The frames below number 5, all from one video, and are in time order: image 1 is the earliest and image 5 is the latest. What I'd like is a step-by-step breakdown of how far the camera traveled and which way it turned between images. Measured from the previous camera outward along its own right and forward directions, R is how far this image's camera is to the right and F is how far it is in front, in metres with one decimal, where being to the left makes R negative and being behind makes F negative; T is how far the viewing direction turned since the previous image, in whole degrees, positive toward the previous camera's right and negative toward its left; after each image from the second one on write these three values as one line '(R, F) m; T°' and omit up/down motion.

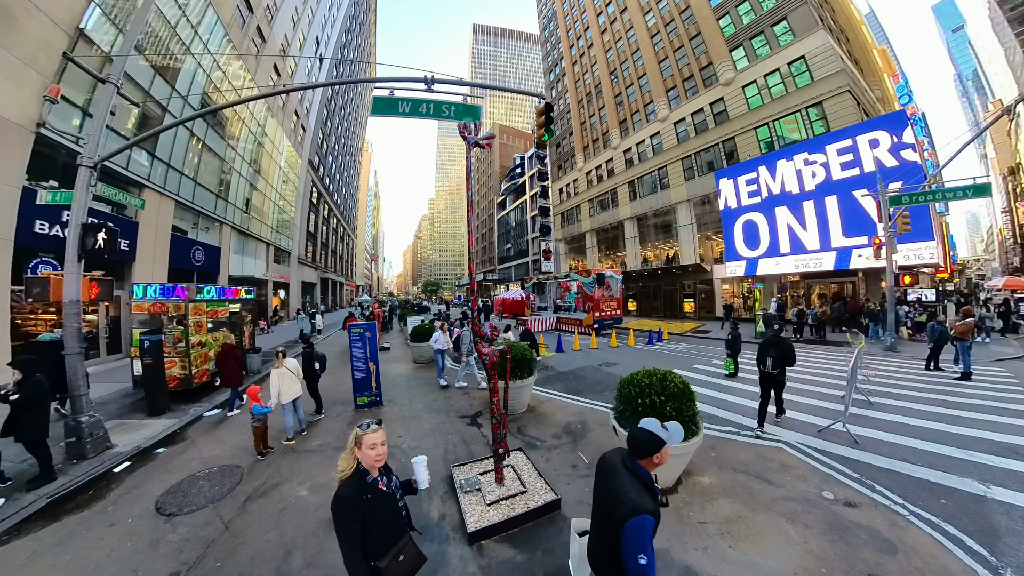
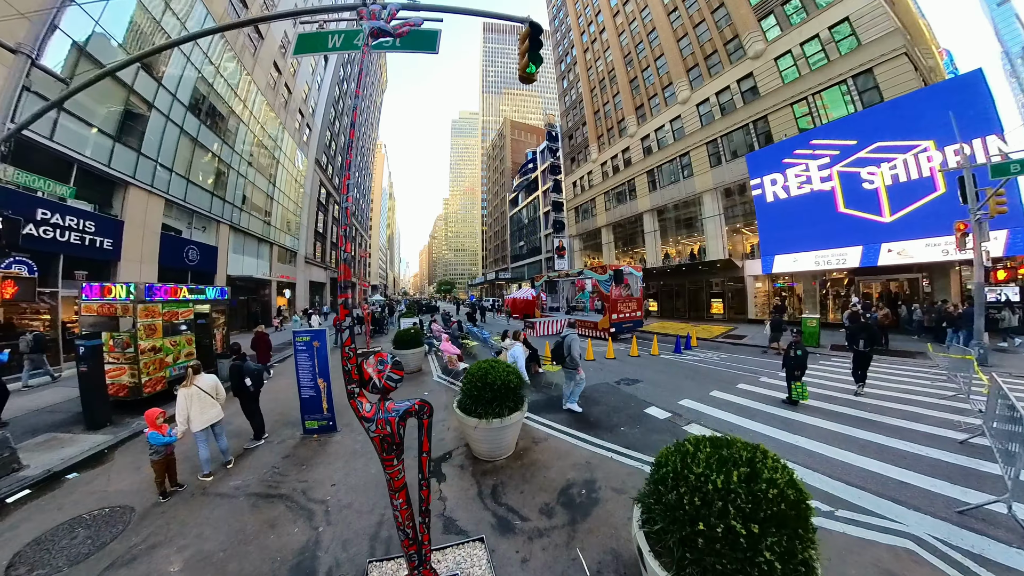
(+0.5, +1.6) m; -3°
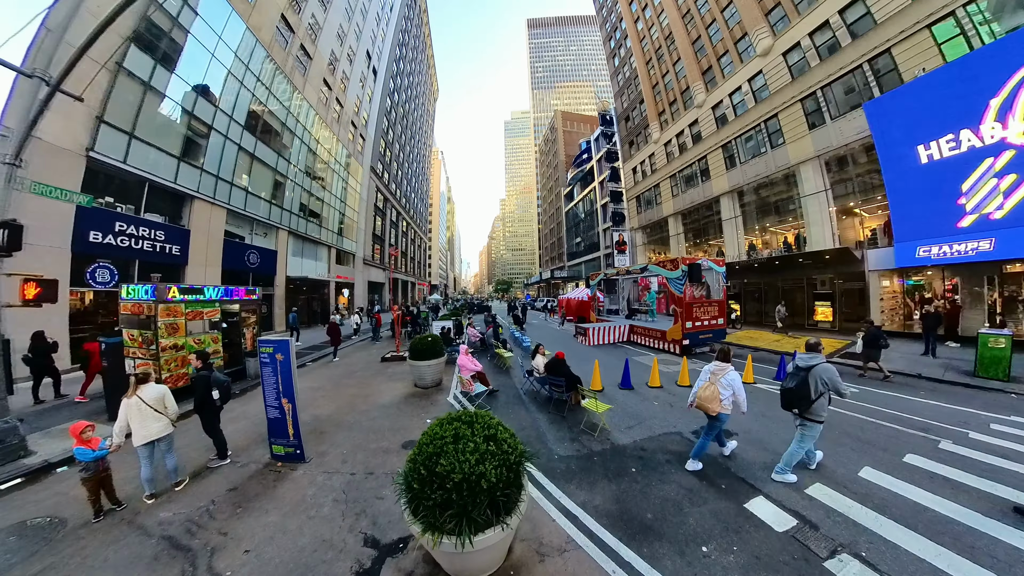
(+0.5, +1.9) m; -10°
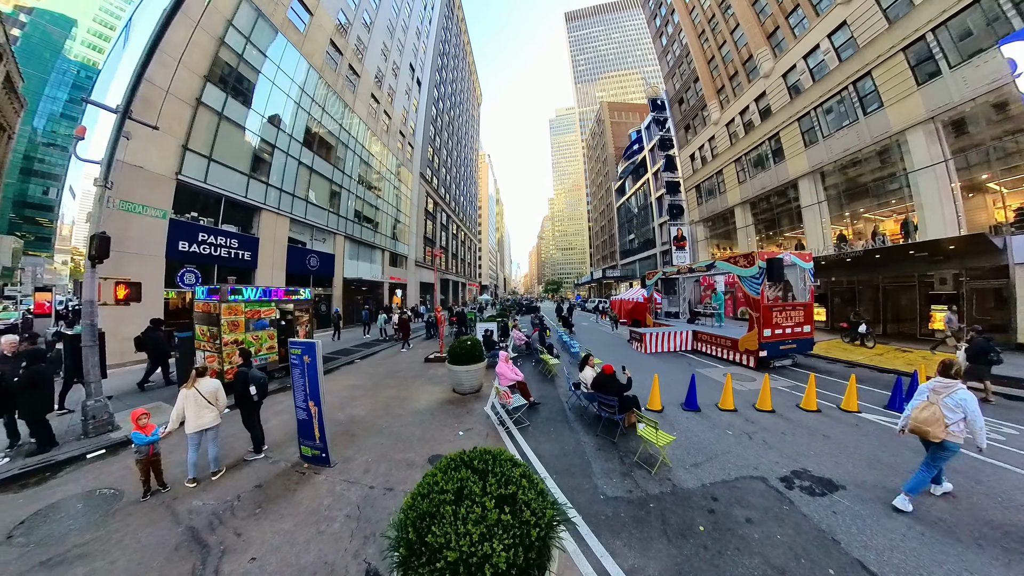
(+0.1, +0.6) m; -9°
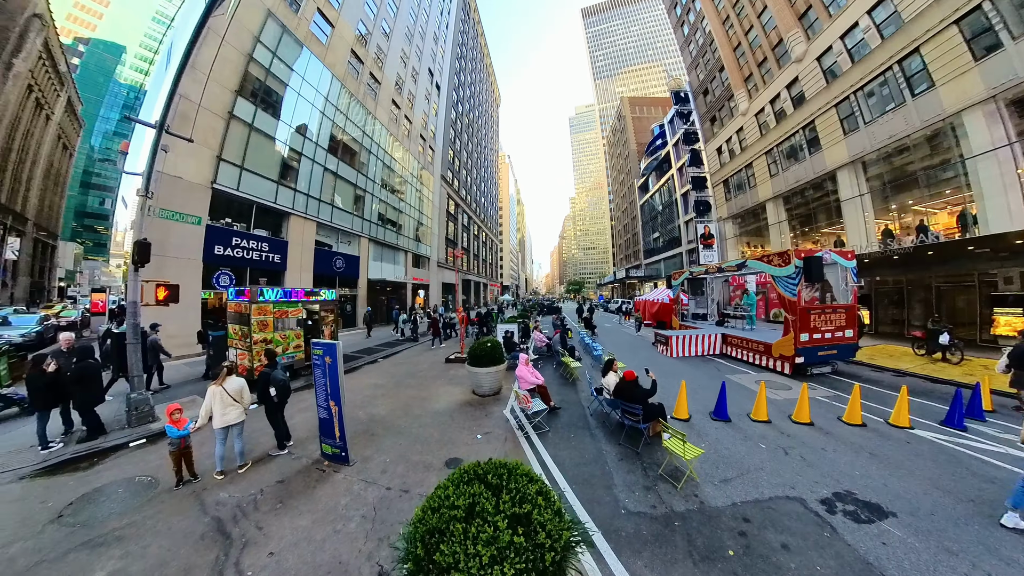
(+0.1, +0.1) m; -4°
